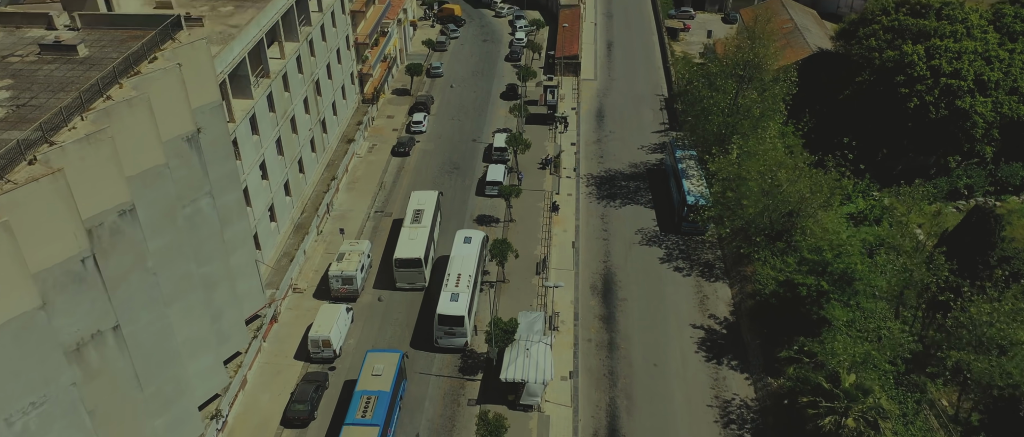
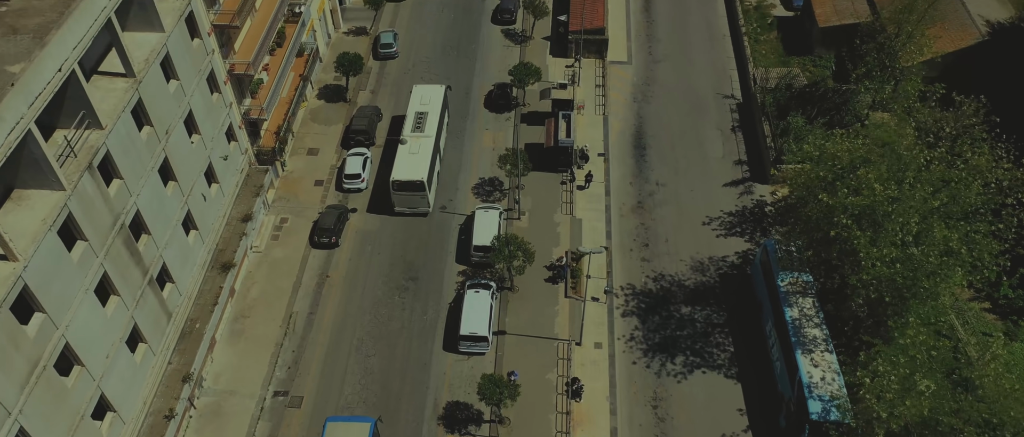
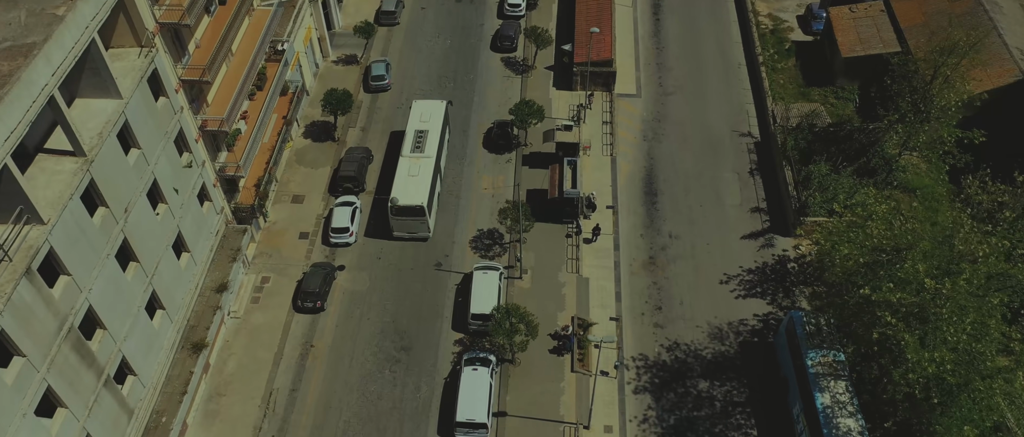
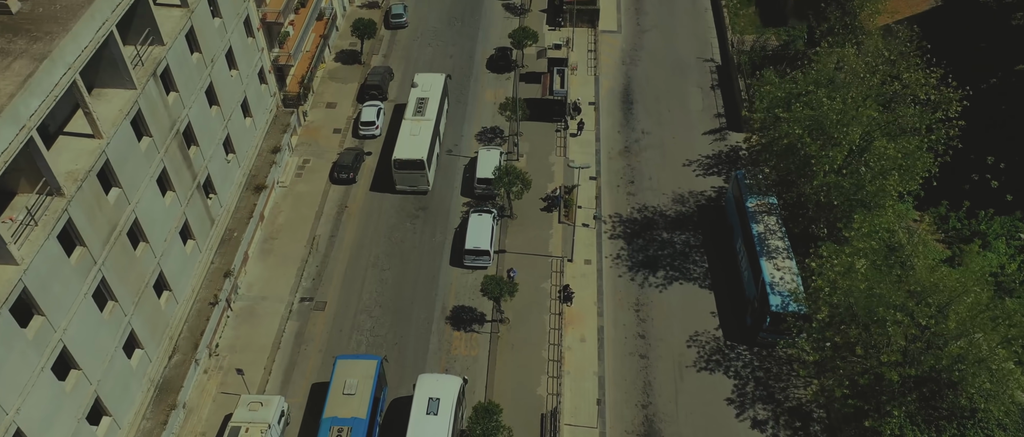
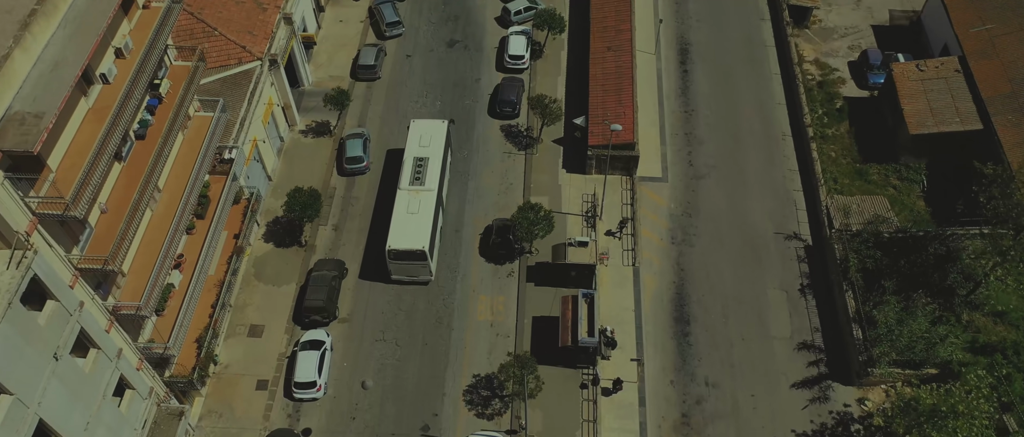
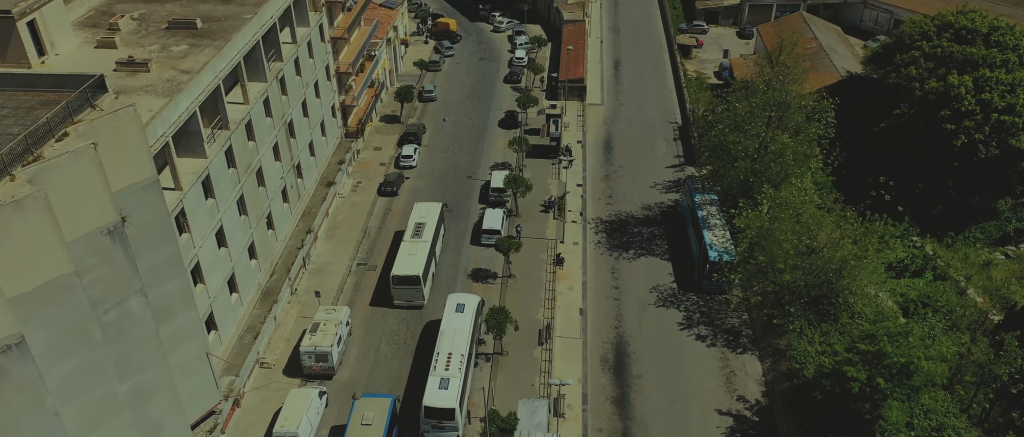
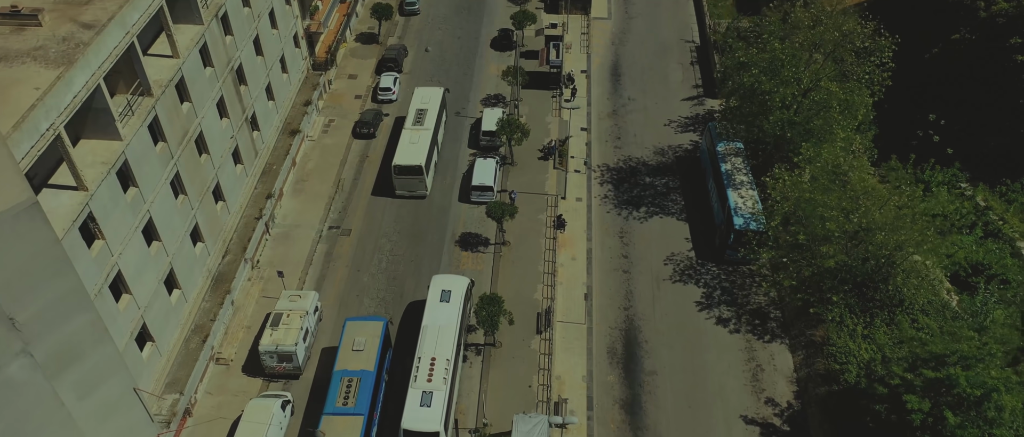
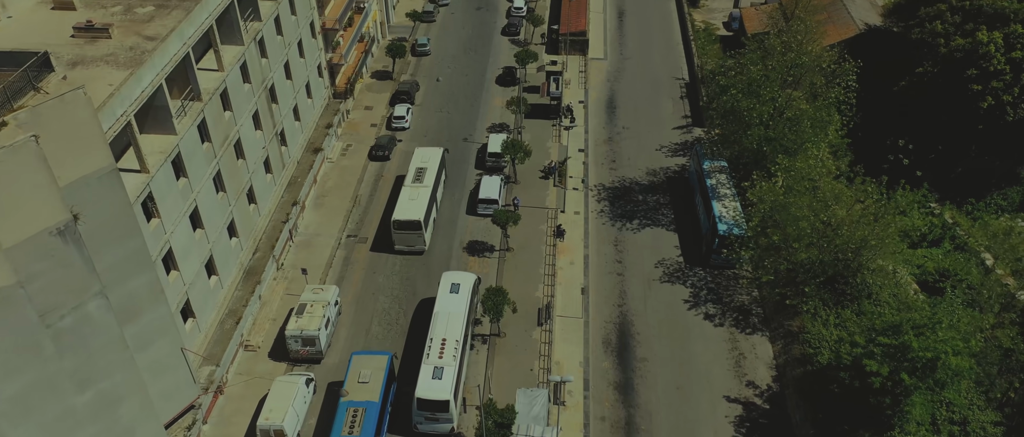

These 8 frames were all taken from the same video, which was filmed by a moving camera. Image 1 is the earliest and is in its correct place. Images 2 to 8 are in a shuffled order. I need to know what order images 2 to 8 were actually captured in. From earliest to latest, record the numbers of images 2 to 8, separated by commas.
6, 8, 7, 4, 2, 3, 5
